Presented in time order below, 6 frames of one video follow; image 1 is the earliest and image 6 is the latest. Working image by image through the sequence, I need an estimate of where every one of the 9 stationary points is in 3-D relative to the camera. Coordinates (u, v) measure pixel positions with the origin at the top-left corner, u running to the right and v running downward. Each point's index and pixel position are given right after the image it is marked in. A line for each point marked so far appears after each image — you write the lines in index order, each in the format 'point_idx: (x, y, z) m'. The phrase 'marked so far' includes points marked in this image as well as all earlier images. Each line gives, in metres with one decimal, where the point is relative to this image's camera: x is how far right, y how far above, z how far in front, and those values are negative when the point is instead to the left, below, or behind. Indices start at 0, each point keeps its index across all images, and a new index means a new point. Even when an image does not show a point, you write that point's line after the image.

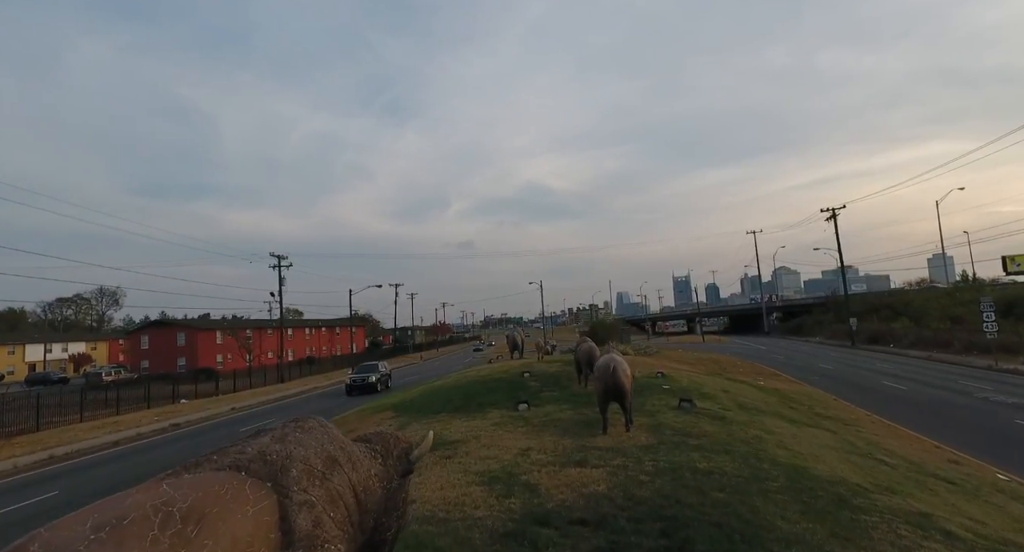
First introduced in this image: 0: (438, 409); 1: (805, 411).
0: (-2.1, -3.8, +13.9) m
1: (+9.3, -4.3, +15.5) m
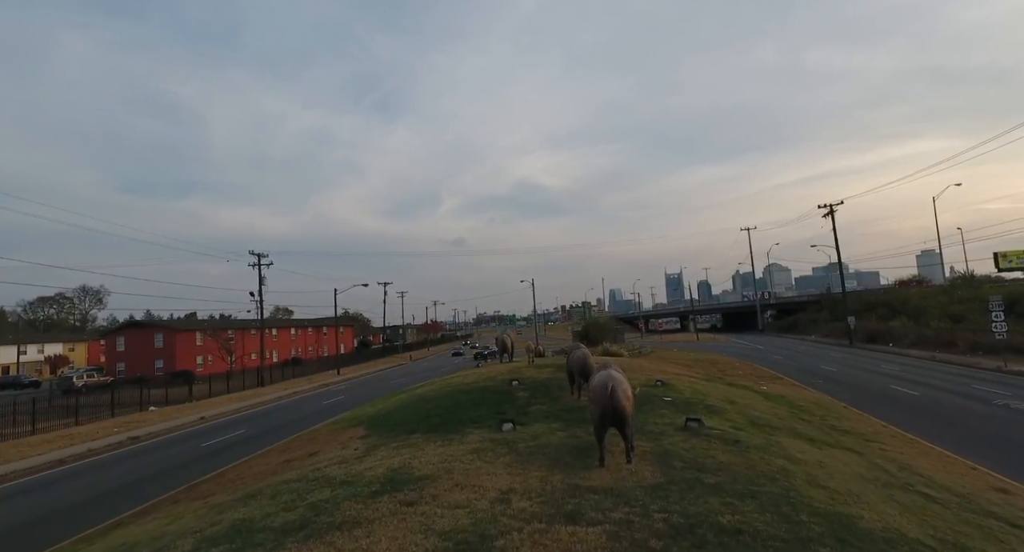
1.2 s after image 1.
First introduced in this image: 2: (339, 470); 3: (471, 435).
0: (-2.5, -3.8, +12.4) m
1: (+8.9, -4.3, +14.1) m
2: (-3.2, -3.6, +9.0) m
3: (-0.9, -3.5, +10.6) m
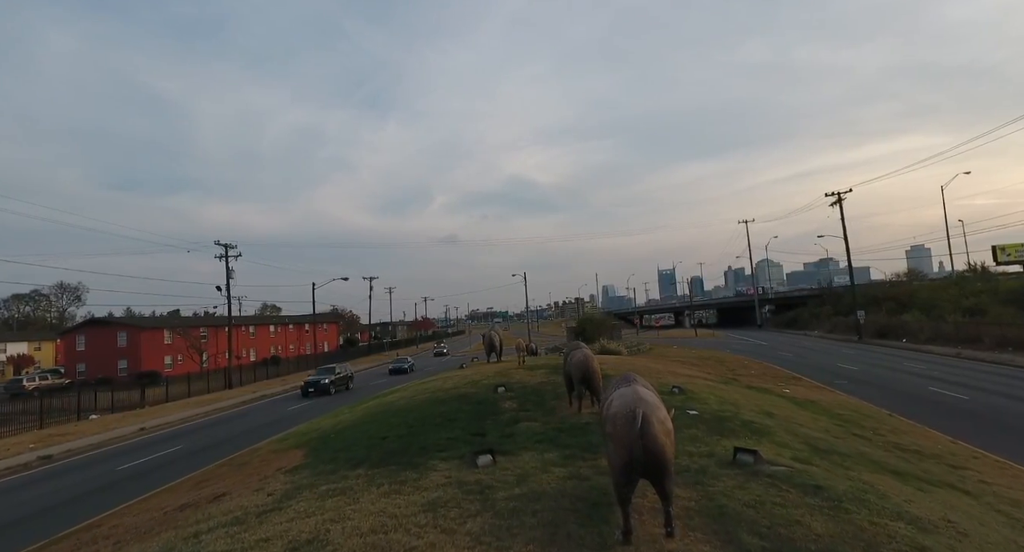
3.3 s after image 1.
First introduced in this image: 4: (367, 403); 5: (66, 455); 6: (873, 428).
0: (-2.9, -3.4, +9.2) m
1: (+8.5, -3.8, +11.1) m
2: (-3.5, -3.2, +5.9) m
3: (-1.2, -3.1, +7.5) m
4: (-5.7, -5.0, +19.1) m
5: (-16.0, -6.4, +17.6) m
6: (+9.9, -4.2, +13.4) m
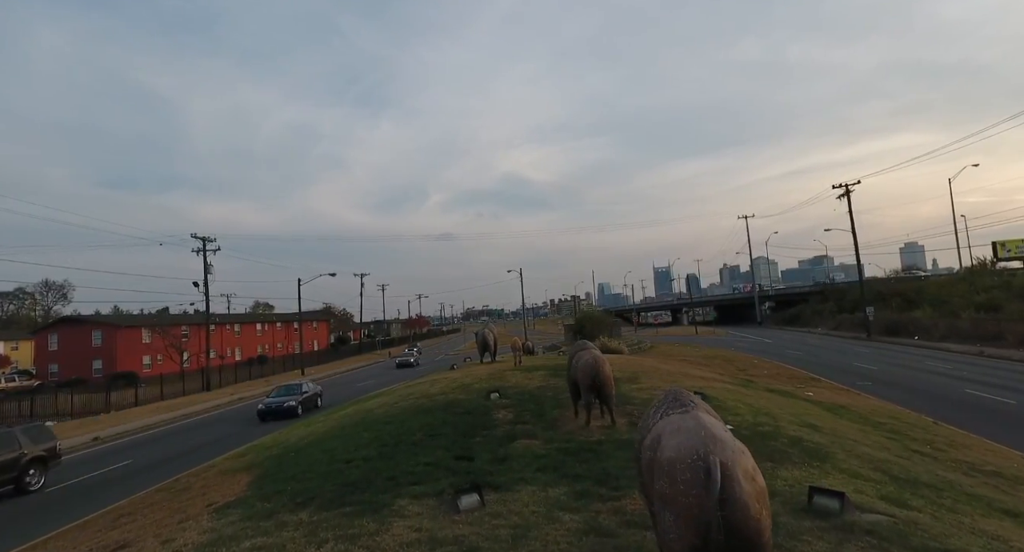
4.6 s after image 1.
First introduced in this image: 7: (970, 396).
0: (-3.0, -3.1, +7.2) m
1: (+8.4, -3.5, +9.2) m
2: (-3.6, -2.9, +3.8) m
3: (-1.3, -2.8, +5.5) m
4: (-5.8, -4.7, +17.0) m
5: (-16.2, -6.1, +15.4) m
6: (+9.8, -3.9, +11.5) m
7: (+18.3, -4.8, +19.5) m
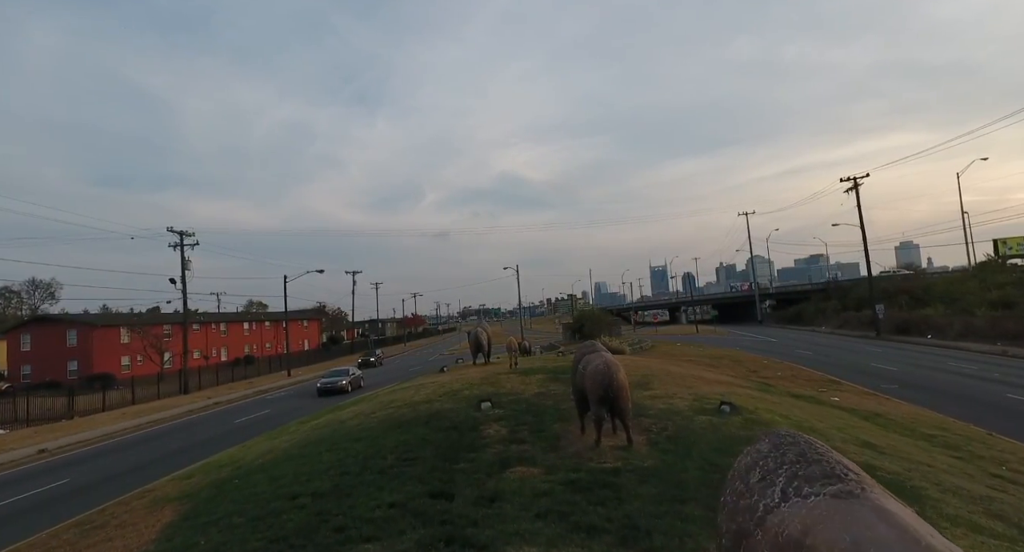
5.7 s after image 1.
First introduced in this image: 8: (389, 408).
0: (-3.1, -2.9, +5.3) m
1: (+8.3, -3.3, +7.4) m
2: (-3.6, -2.7, +1.9) m
3: (-1.4, -2.6, +3.6) m
4: (-6.0, -4.4, +15.1) m
5: (-16.3, -5.9, +13.4) m
6: (+9.6, -3.6, +9.6) m
7: (+18.1, -4.5, +17.7) m
8: (-3.4, -3.6, +13.5) m
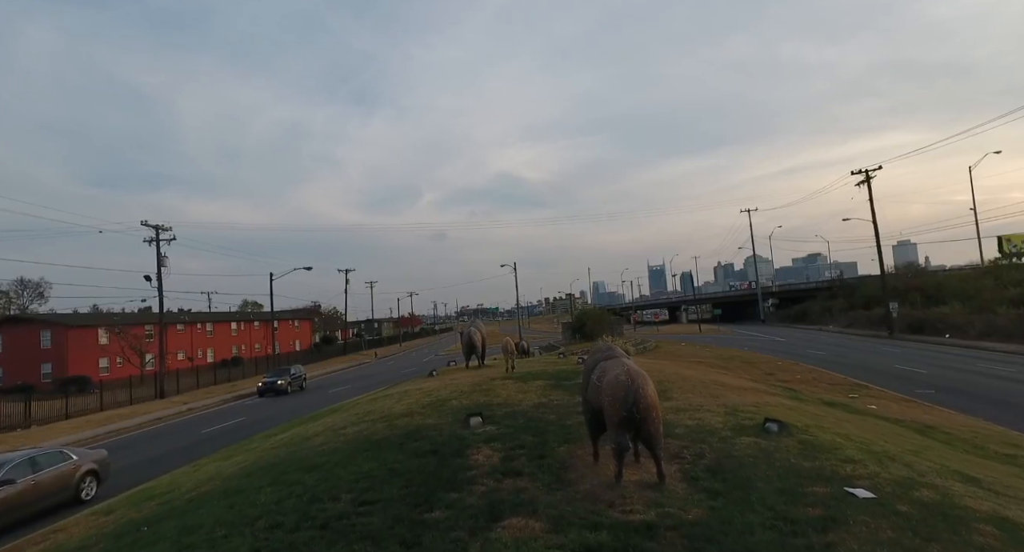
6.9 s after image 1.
0: (-3.1, -2.7, +3.3) m
1: (+8.2, -3.1, +5.4) m
2: (-3.7, -2.5, -0.1) m
3: (-1.5, -2.4, +1.6) m
4: (-6.1, -4.2, +13.1) m
5: (-16.4, -5.7, +11.4) m
6: (+9.6, -3.4, +7.7) m
7: (+18.0, -4.3, +15.8) m
8: (-3.5, -3.4, +11.5) m
